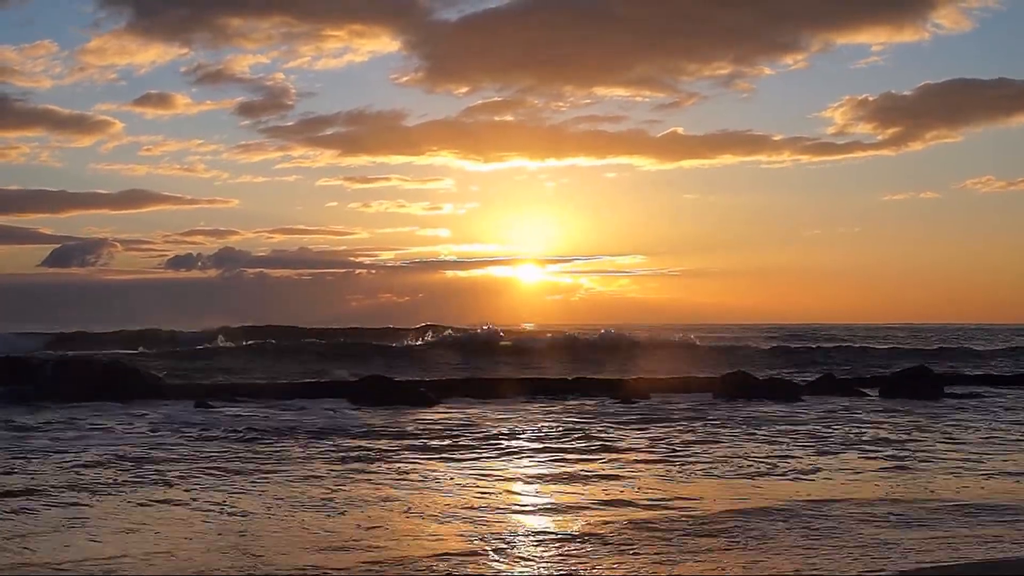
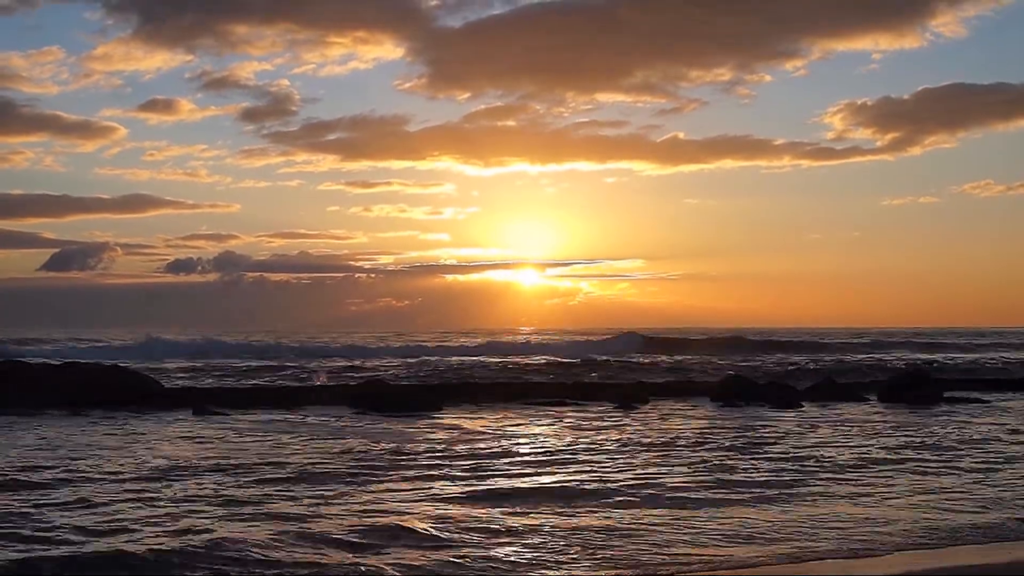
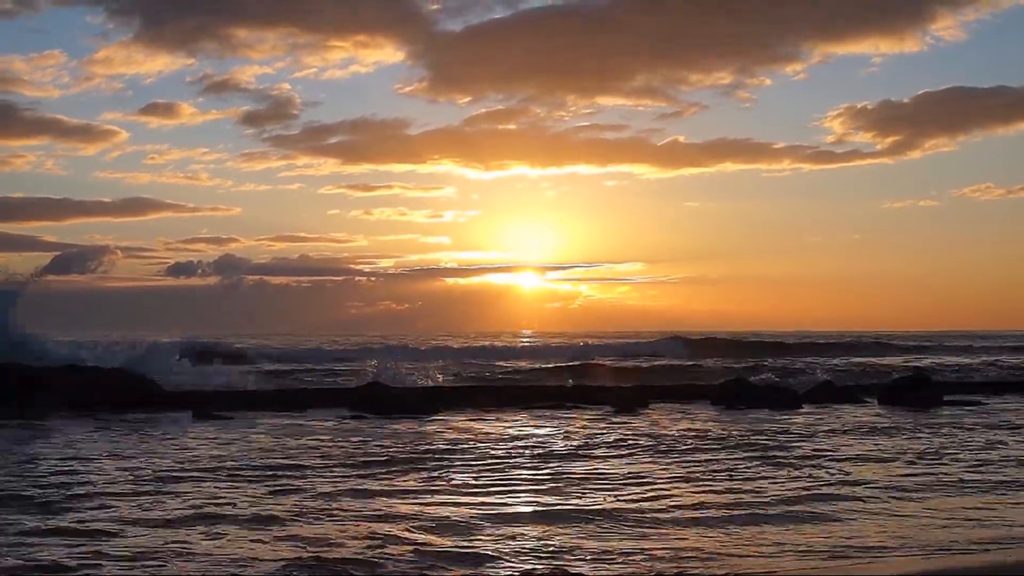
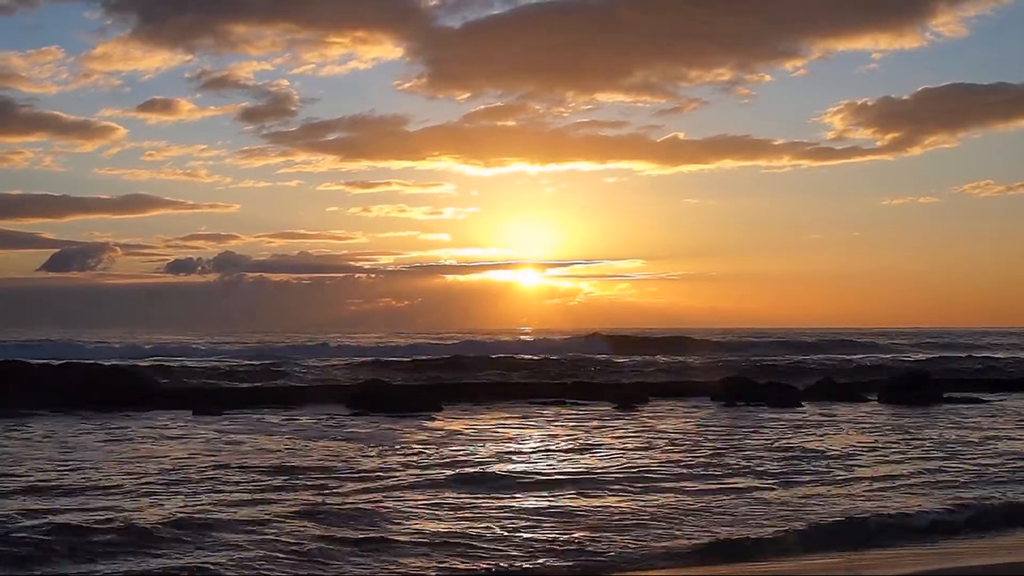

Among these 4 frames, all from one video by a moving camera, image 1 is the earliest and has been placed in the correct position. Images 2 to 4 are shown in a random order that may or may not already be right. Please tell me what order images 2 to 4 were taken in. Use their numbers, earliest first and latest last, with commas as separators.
4, 2, 3
